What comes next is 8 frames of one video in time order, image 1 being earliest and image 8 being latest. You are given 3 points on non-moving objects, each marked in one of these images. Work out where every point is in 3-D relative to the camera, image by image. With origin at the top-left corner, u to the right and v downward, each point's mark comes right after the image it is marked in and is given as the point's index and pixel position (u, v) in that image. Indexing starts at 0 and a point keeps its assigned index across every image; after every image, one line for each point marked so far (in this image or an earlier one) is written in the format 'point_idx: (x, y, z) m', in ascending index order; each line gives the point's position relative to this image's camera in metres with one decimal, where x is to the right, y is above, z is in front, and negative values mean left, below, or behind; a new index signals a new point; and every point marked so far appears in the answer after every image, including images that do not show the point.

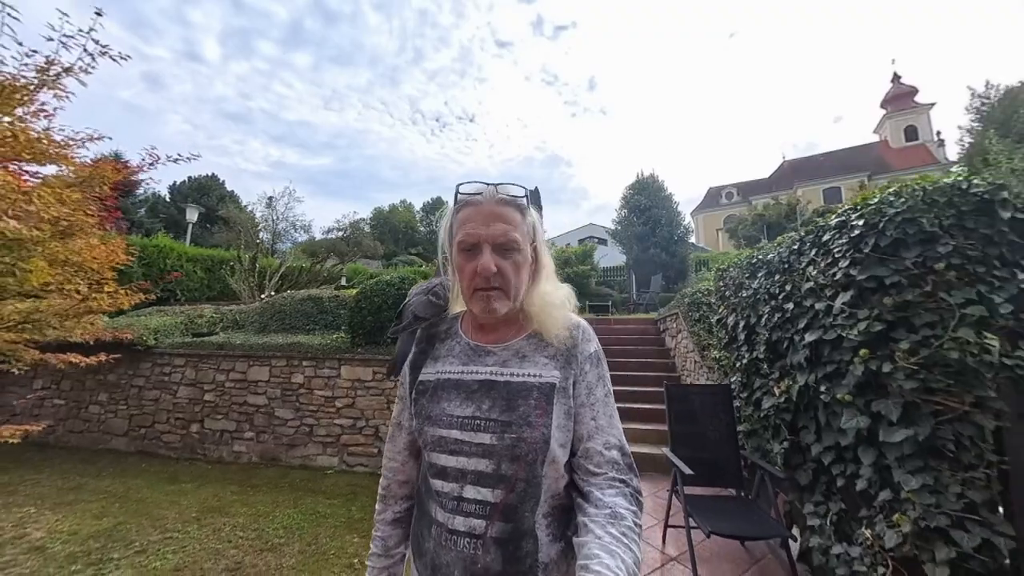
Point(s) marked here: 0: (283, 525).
0: (-1.9, -2.0, +3.7) m
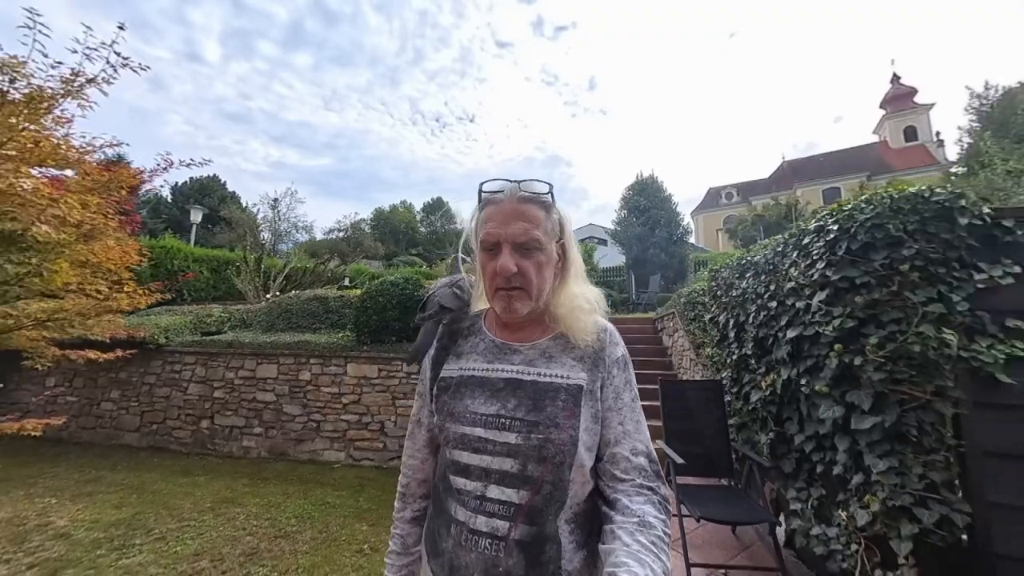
0: (-1.9, -2.0, +3.9) m
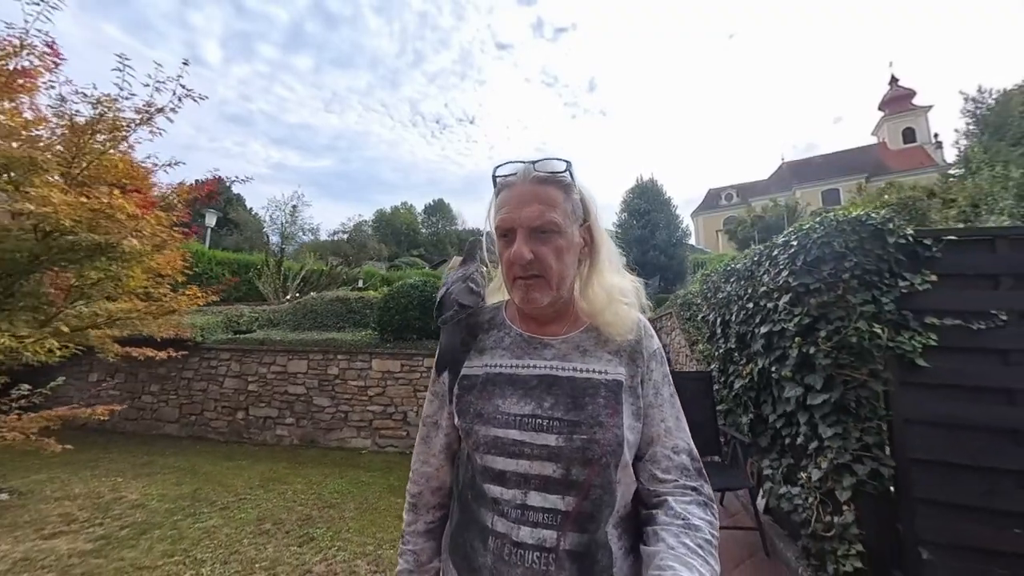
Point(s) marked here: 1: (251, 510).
0: (-1.7, -2.0, +4.4) m
1: (-2.3, -1.9, +3.9) m
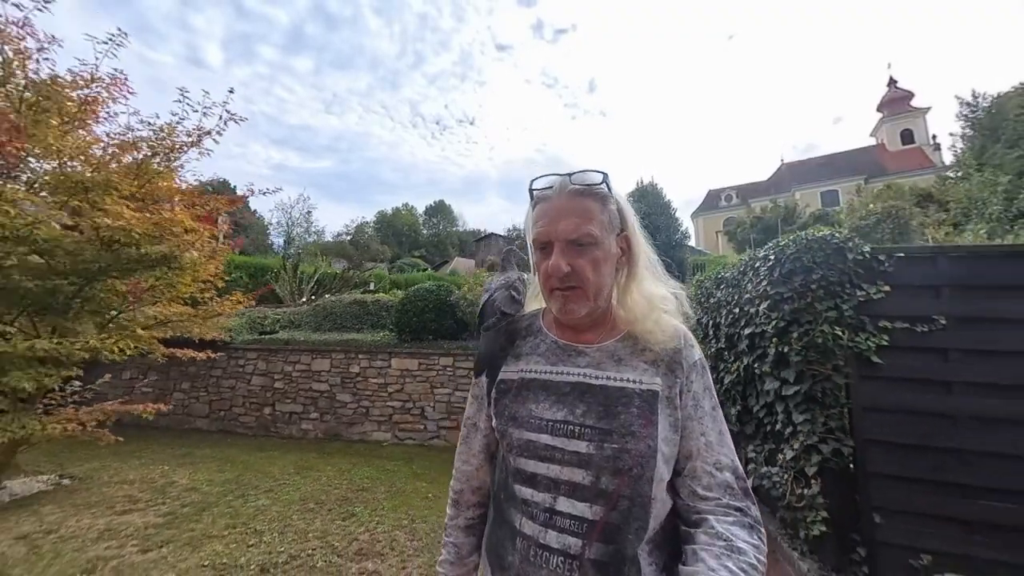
0: (-1.6, -2.0, +4.8) m
1: (-2.1, -2.0, +4.3) m
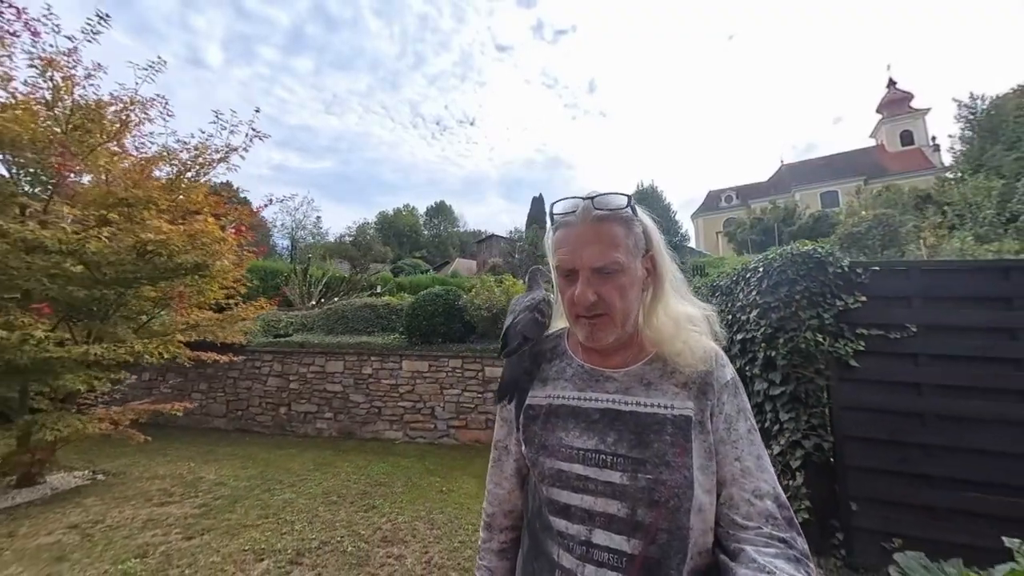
0: (-1.5, -2.1, +5.1) m
1: (-2.0, -2.1, +4.6) m
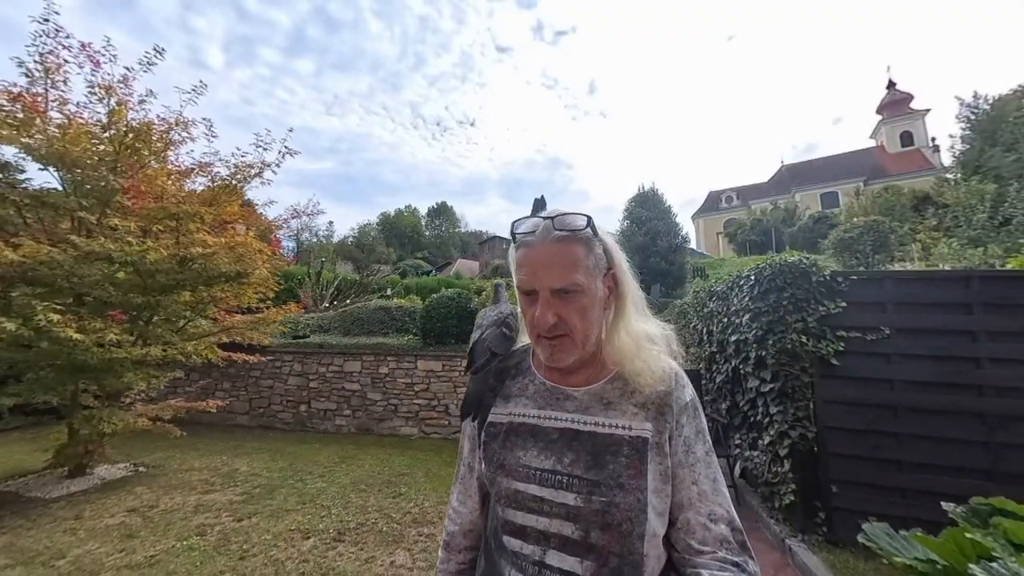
0: (-1.4, -2.2, +5.5) m
1: (-1.9, -2.1, +5.0) m
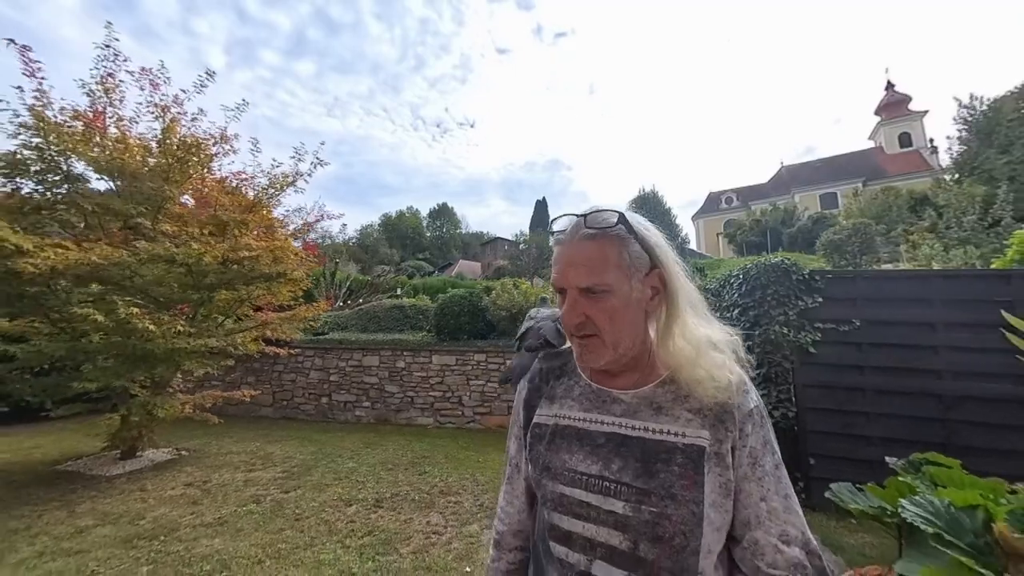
0: (-1.2, -2.2, +6.0) m
1: (-1.7, -2.1, +5.5) m
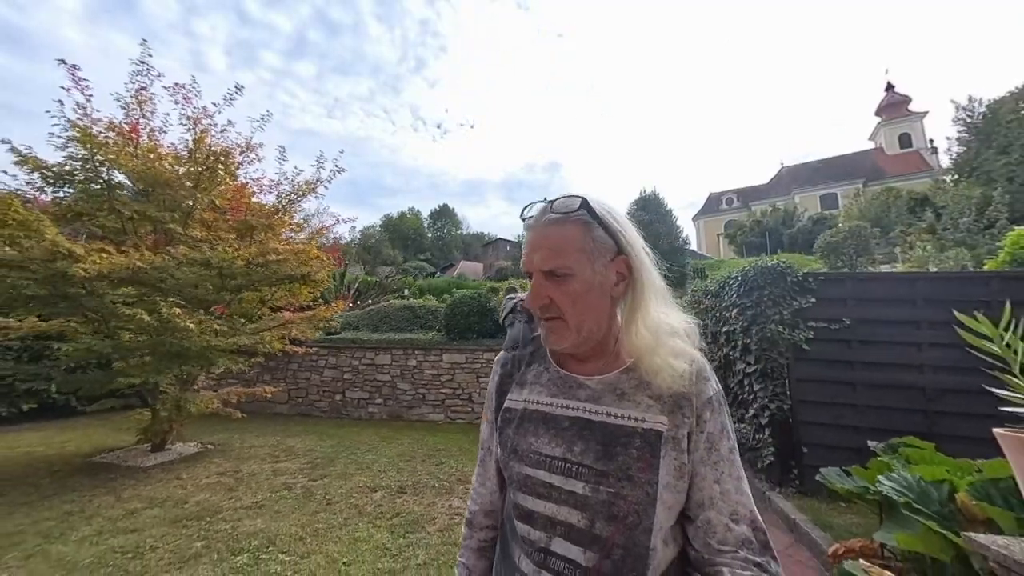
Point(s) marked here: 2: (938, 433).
0: (-1.1, -2.2, +6.3) m
1: (-1.6, -2.1, +5.8) m
2: (+3.7, -1.2, +3.8) m
